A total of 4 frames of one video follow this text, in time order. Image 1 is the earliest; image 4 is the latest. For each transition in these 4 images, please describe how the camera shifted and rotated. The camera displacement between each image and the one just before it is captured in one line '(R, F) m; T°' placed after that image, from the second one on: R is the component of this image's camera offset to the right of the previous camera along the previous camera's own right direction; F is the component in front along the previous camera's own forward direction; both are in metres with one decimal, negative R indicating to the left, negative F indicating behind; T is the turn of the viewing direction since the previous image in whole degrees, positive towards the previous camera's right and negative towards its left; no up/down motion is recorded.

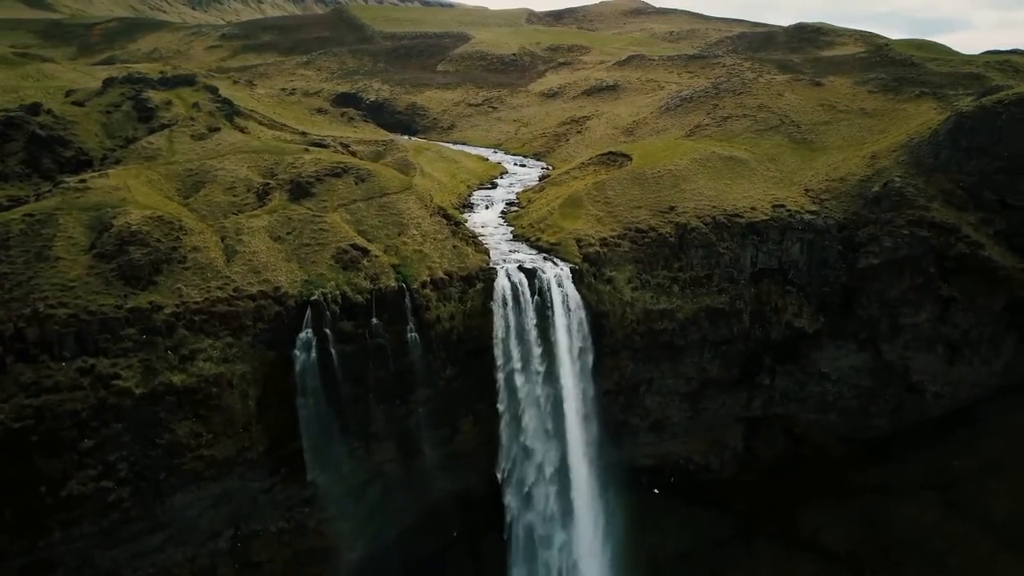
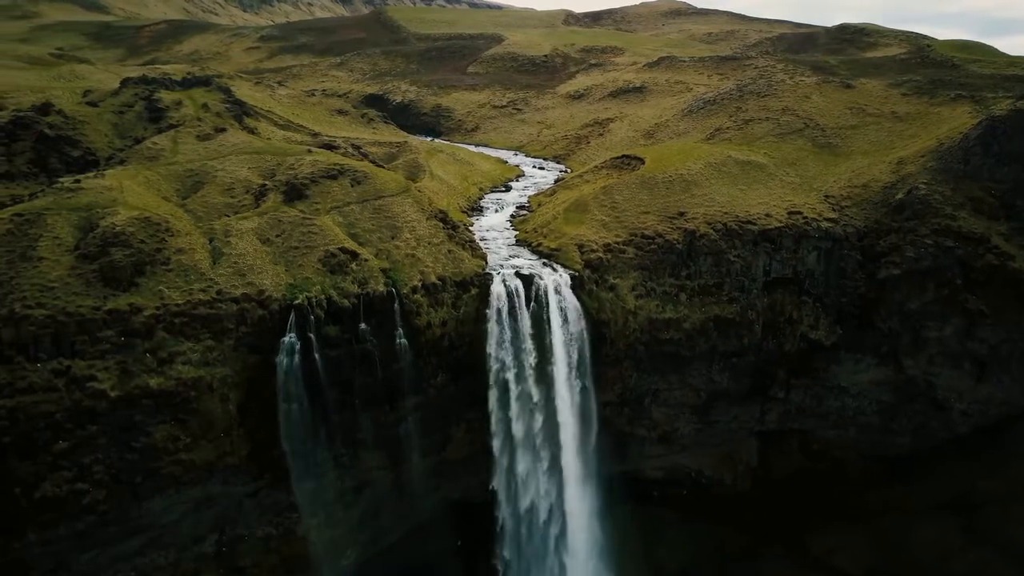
(+1.8, +0.9) m; -3°
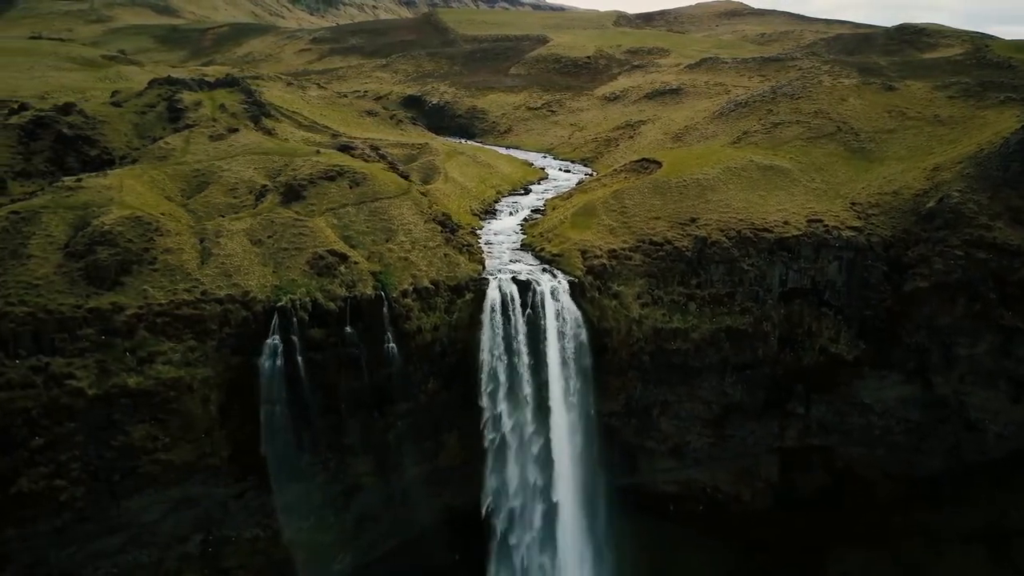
(+2.4, +0.8) m; -4°
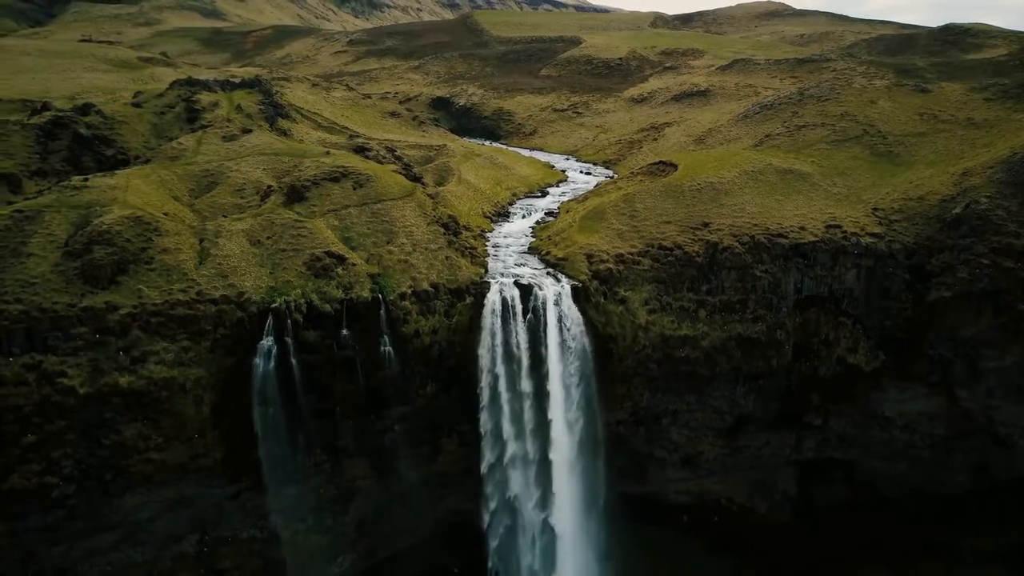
(+1.5, +0.6) m; -3°
